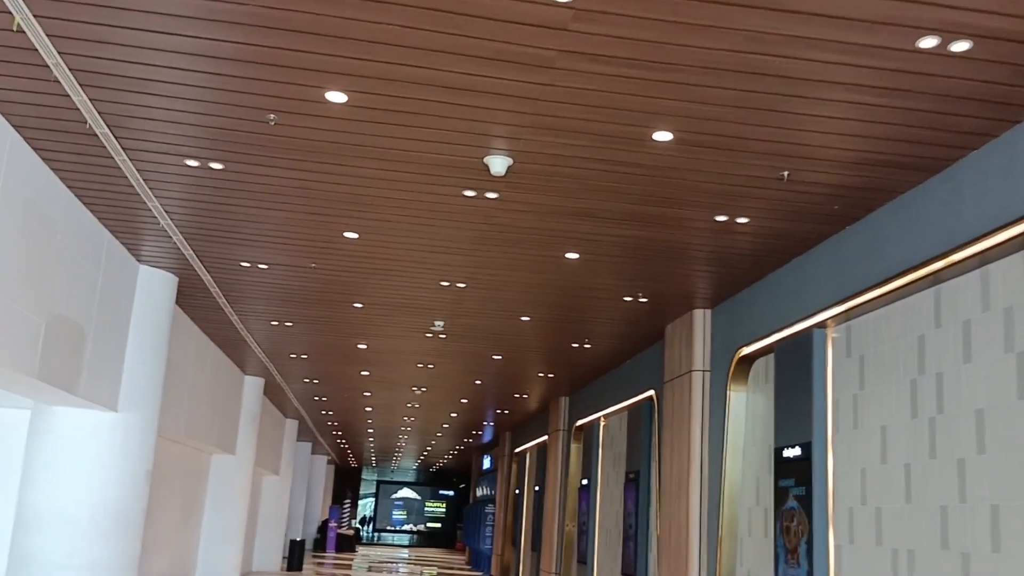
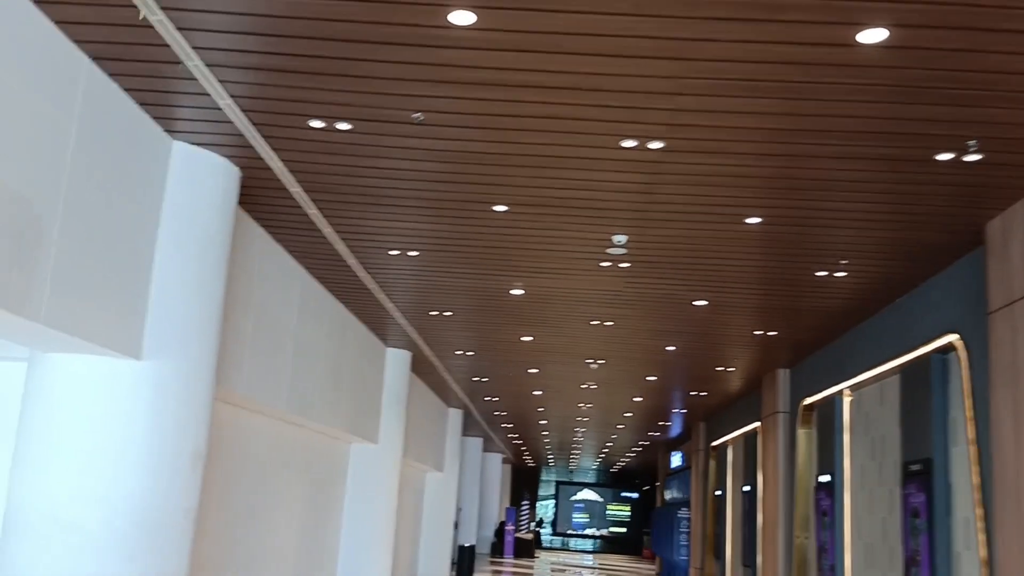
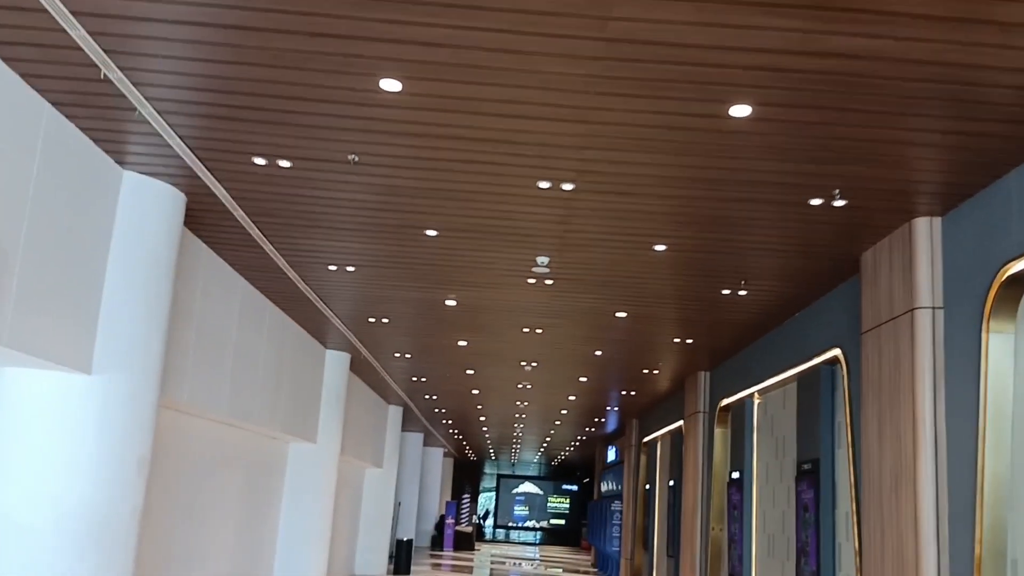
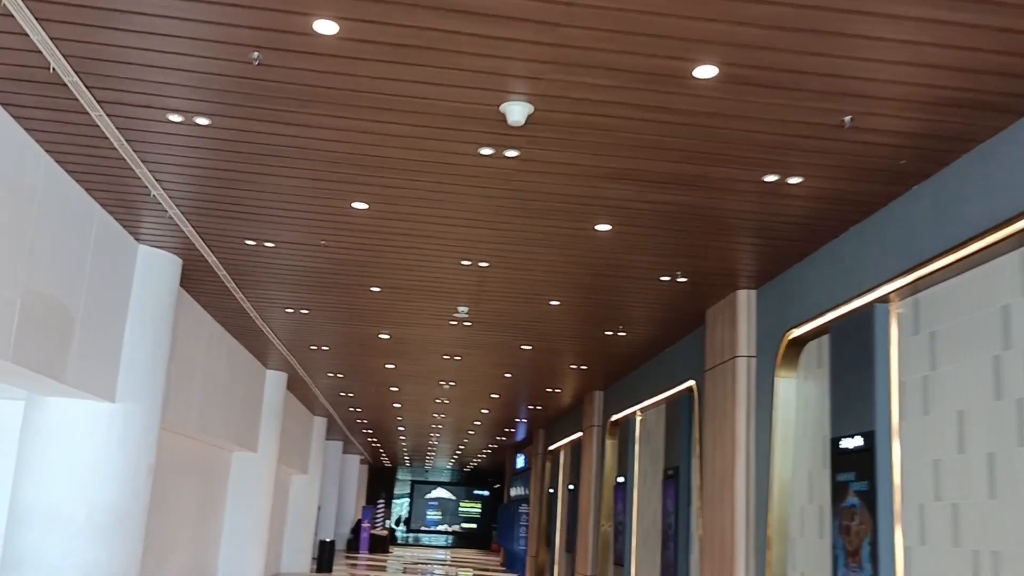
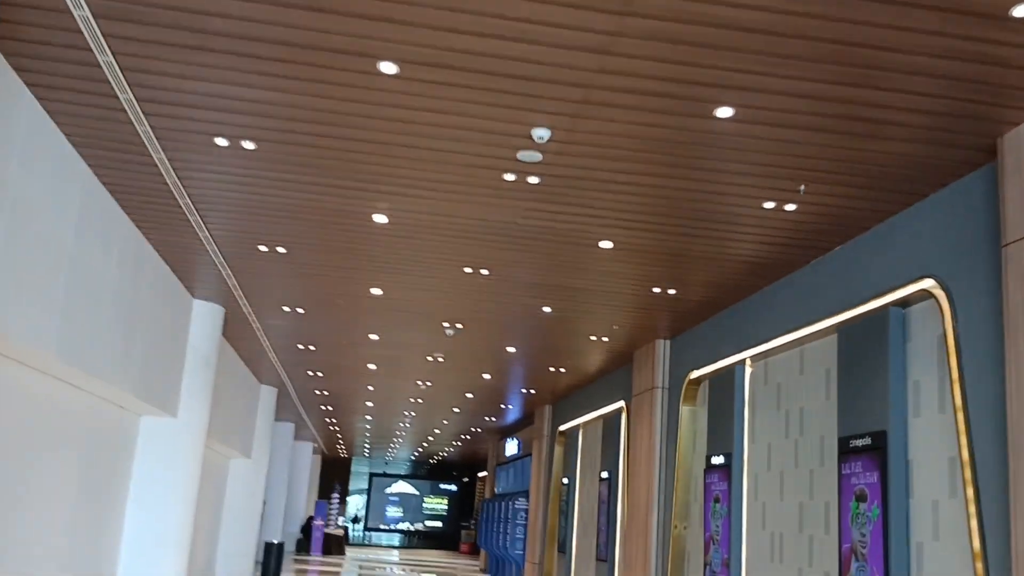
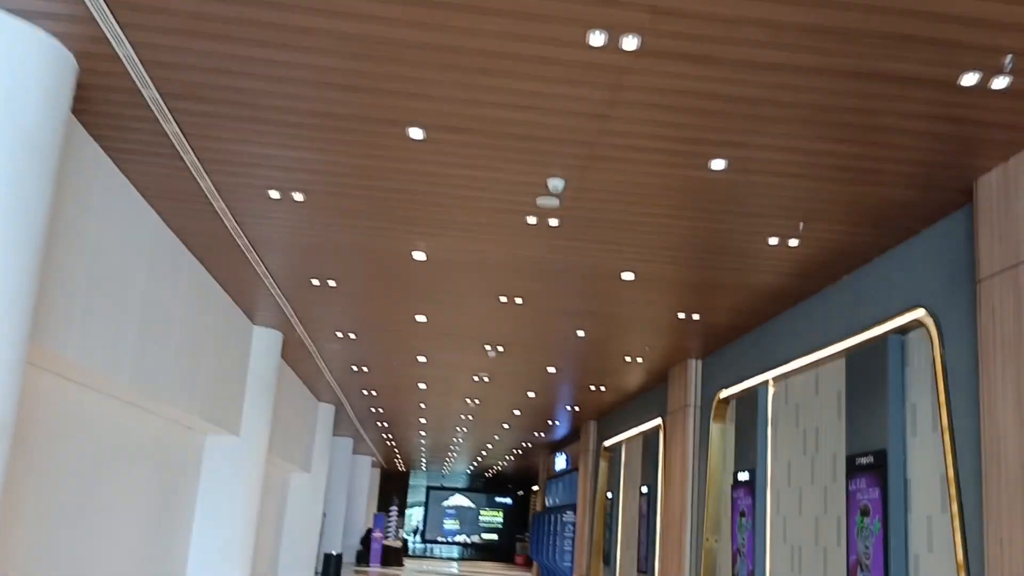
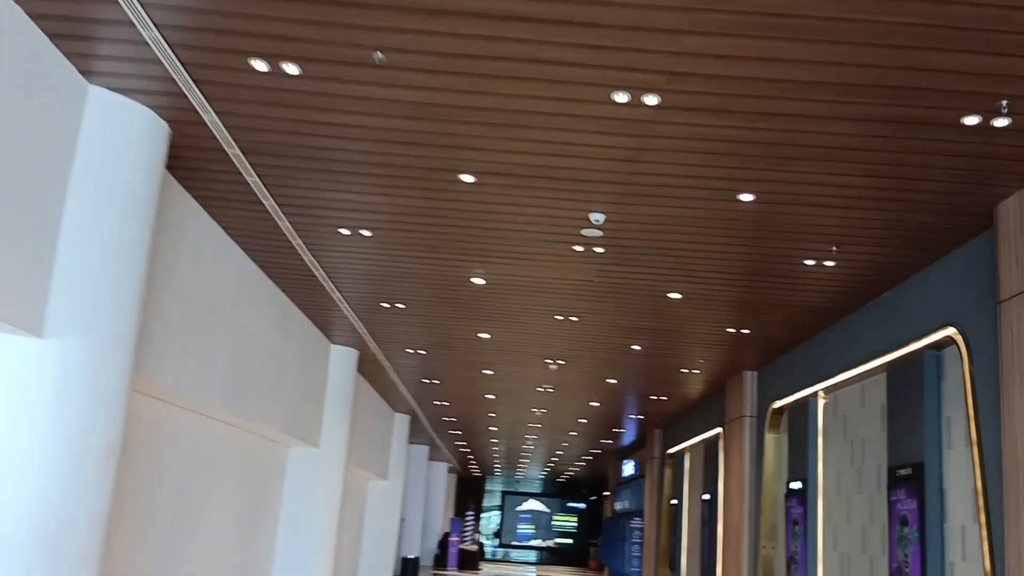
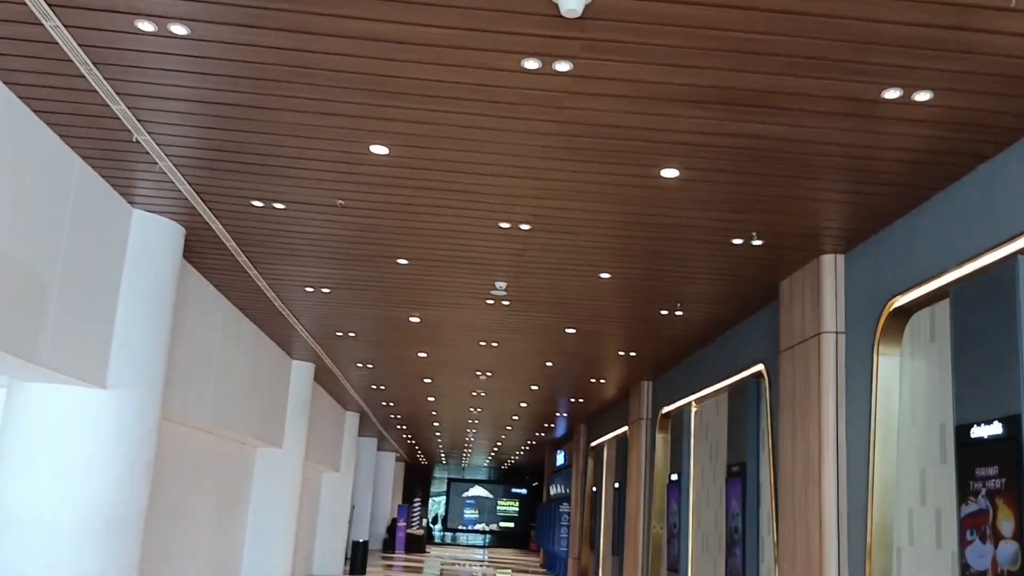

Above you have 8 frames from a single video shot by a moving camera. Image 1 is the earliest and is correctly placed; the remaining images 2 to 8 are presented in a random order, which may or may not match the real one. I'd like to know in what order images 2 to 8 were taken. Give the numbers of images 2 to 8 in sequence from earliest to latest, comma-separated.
4, 8, 3, 2, 7, 6, 5
